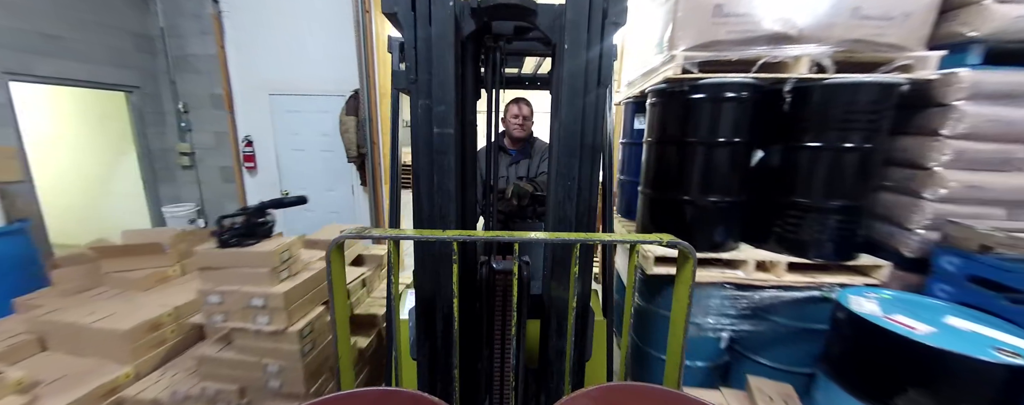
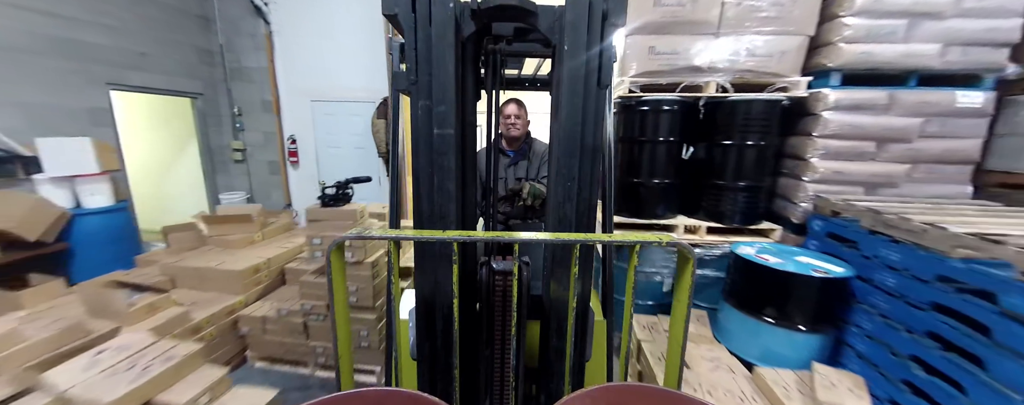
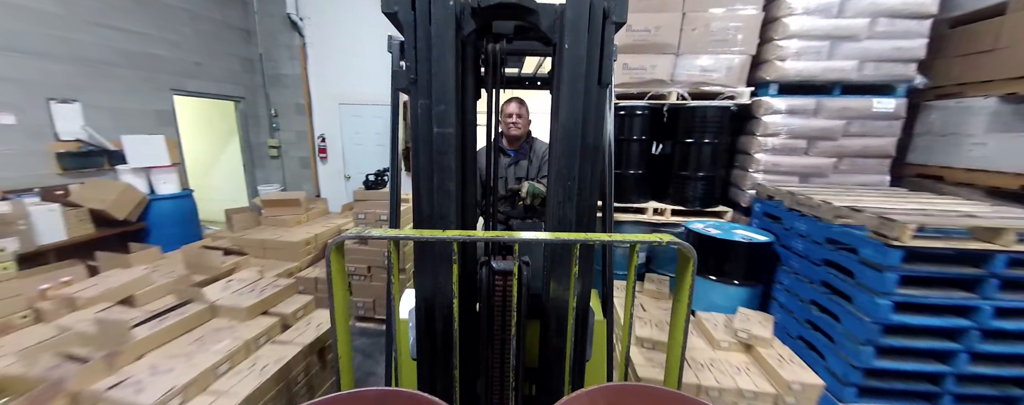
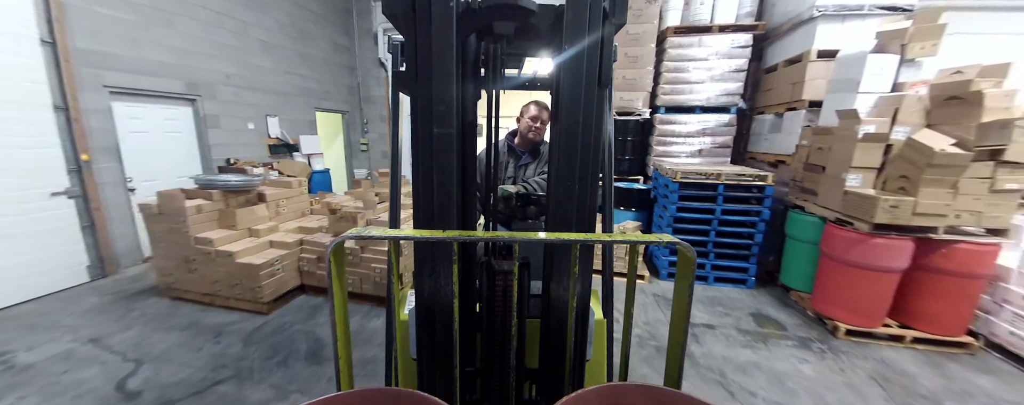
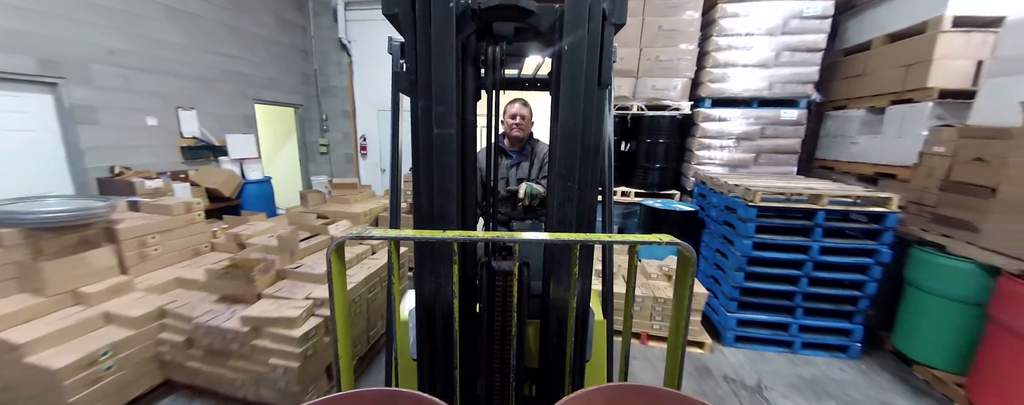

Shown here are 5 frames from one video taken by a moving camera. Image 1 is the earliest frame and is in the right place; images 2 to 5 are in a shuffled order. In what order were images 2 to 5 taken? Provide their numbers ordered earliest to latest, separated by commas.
2, 3, 5, 4
